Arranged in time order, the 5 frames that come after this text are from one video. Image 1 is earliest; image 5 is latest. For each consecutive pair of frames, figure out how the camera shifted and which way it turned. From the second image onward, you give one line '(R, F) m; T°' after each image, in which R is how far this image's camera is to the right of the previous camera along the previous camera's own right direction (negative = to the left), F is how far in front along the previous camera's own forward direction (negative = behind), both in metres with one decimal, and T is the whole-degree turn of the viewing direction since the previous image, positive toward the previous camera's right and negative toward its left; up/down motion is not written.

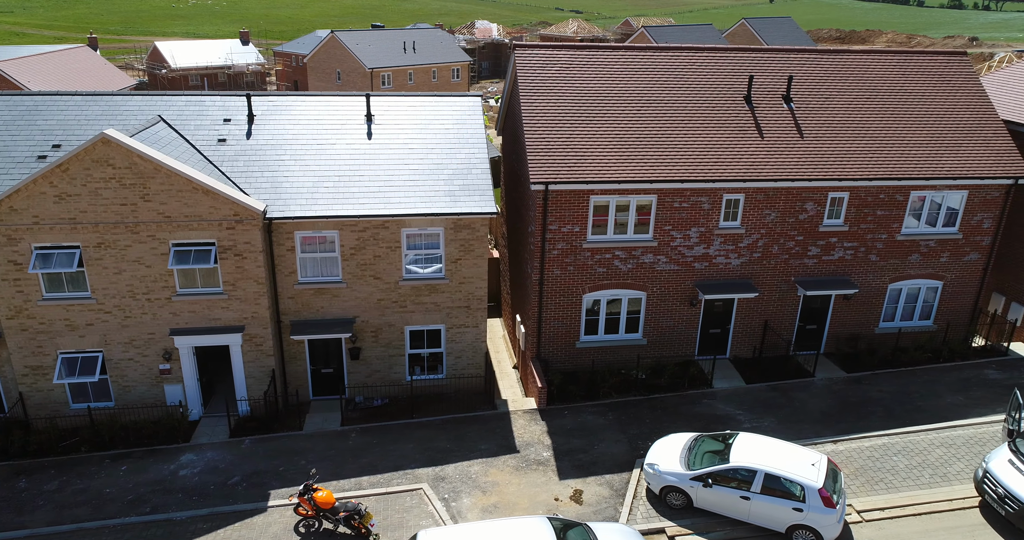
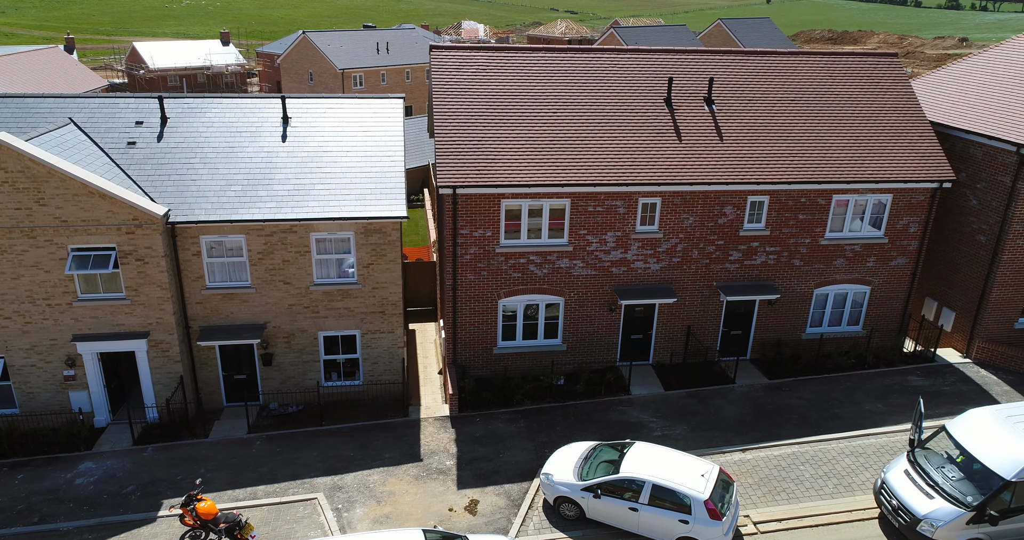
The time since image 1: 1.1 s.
(+2.2, +0.3) m; 0°
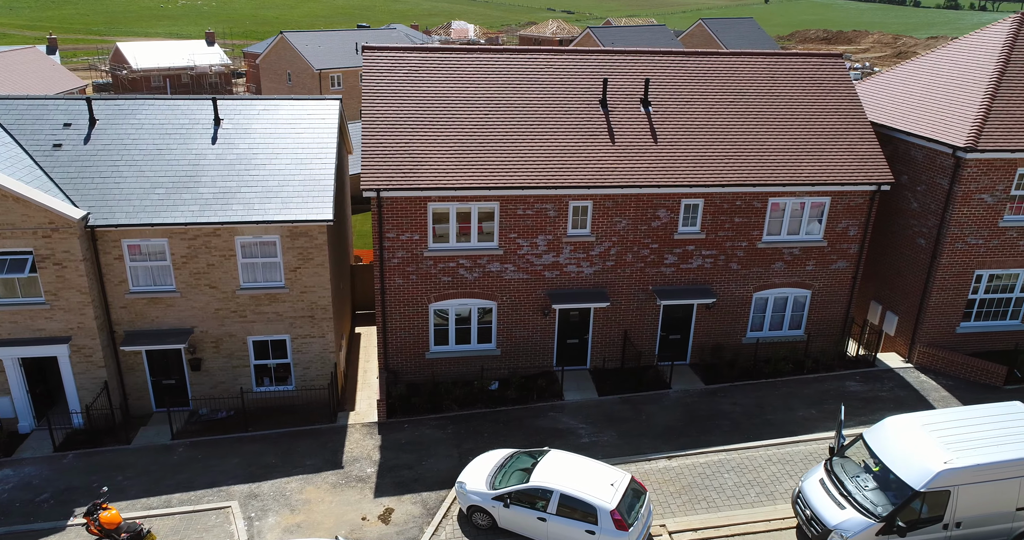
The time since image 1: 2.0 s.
(+1.7, +0.3) m; 0°
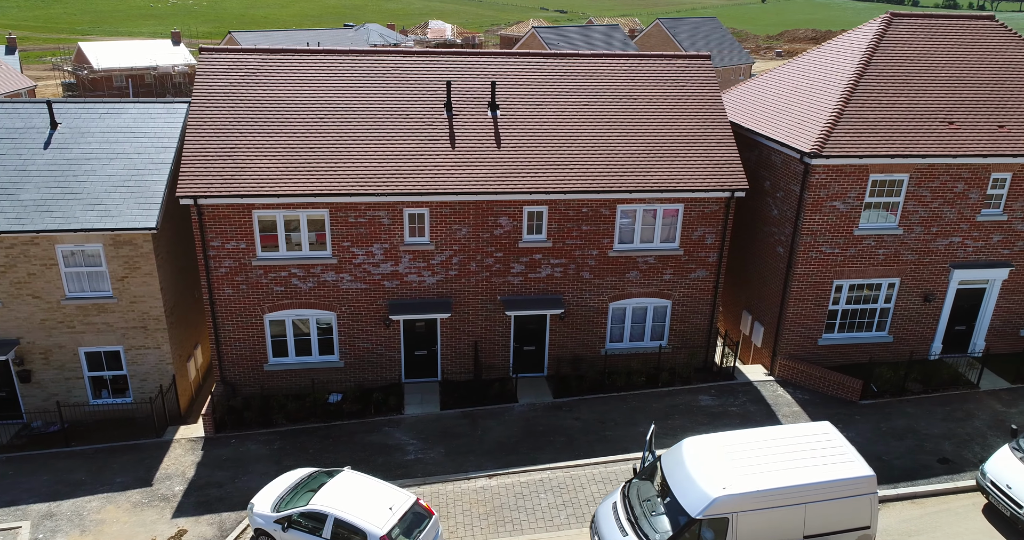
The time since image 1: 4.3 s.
(+4.0, +0.6) m; 0°
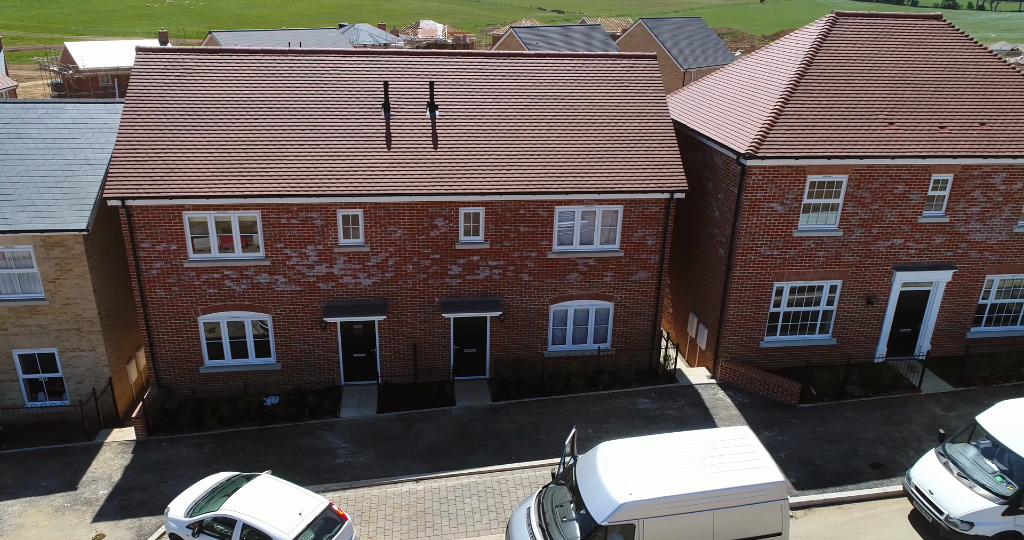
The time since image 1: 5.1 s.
(+1.5, +0.1) m; 0°
